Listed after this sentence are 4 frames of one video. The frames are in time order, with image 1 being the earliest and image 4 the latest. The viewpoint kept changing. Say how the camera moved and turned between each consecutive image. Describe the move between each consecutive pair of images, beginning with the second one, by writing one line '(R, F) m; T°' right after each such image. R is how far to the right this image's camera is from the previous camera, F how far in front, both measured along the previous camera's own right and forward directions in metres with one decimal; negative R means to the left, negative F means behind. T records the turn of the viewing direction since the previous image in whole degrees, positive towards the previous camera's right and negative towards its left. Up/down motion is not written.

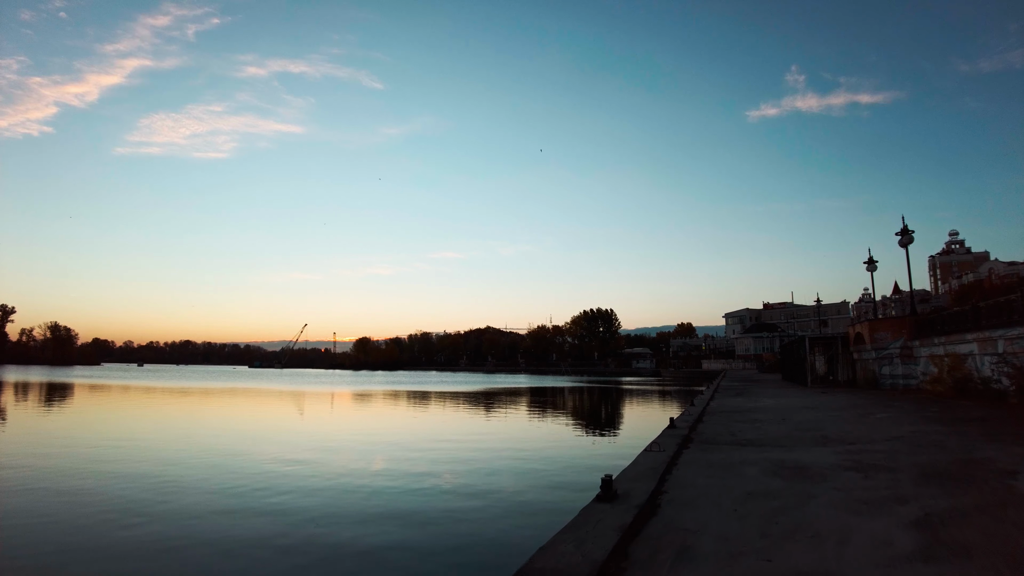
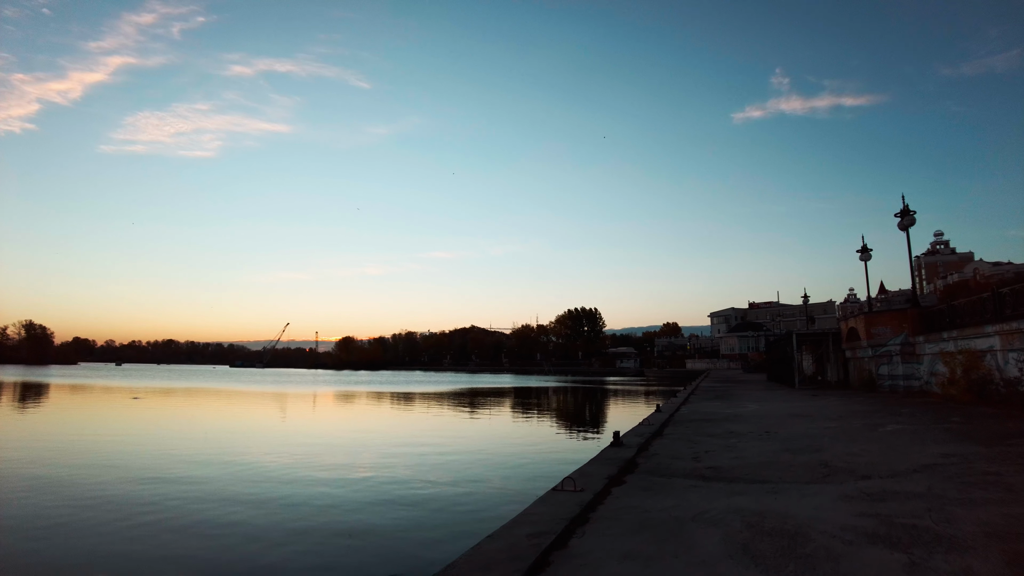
(+0.6, +1.4) m; +1°
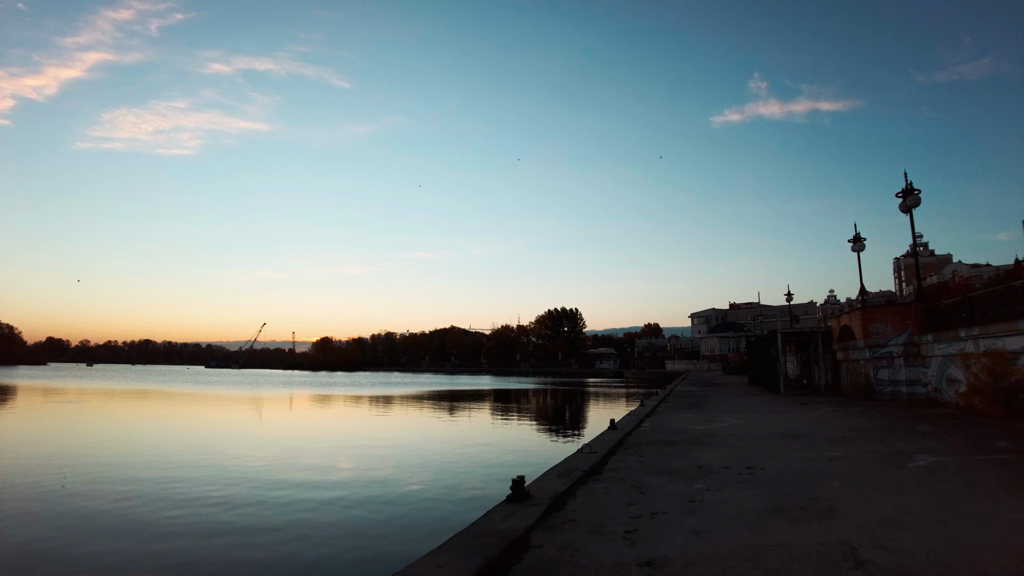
(+0.6, +1.4) m; +2°
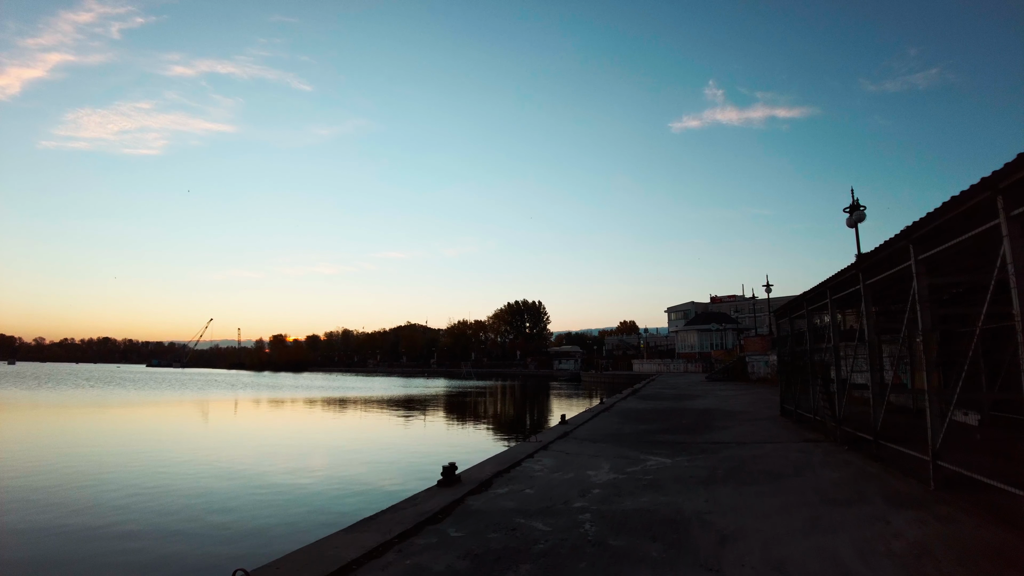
(+4.2, -2.9) m; +2°
